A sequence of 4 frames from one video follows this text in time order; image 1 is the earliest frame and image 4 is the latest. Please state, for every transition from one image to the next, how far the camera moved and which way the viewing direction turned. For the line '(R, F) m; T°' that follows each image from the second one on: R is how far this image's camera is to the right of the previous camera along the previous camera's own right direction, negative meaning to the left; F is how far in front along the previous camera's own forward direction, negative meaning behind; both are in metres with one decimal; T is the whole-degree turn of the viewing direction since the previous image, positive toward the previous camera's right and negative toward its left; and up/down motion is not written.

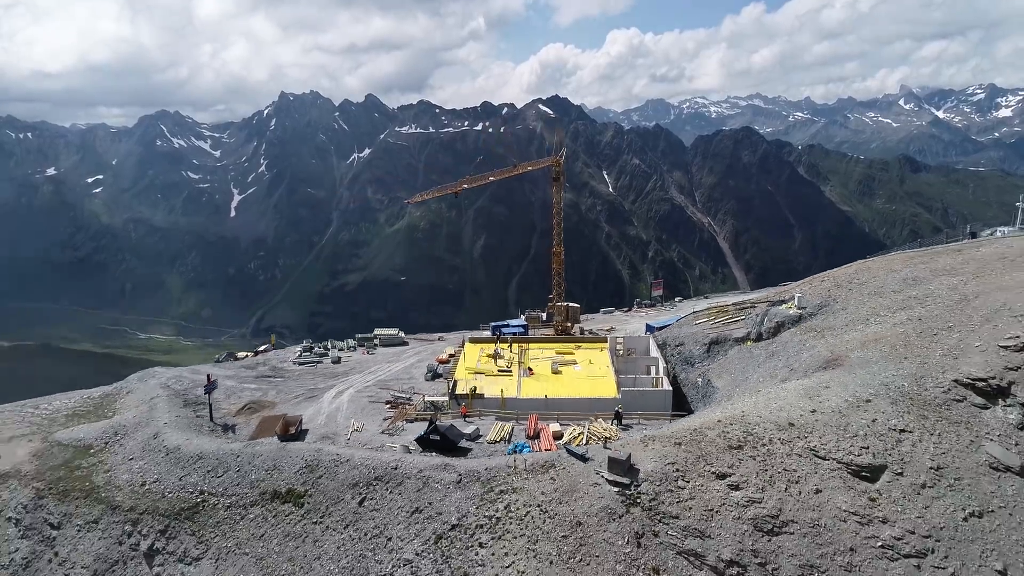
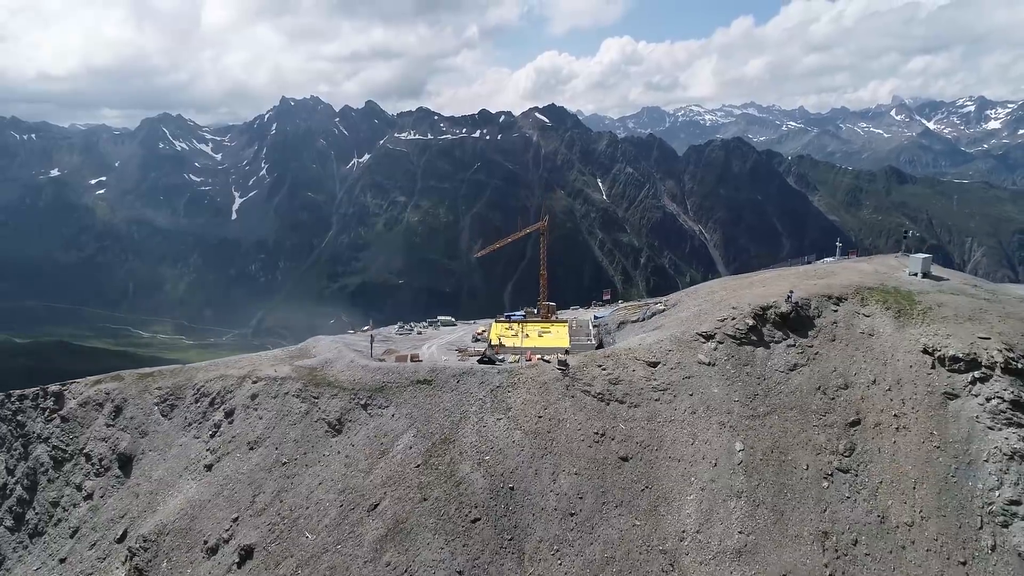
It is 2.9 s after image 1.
(-0.9, -28.1) m; 0°
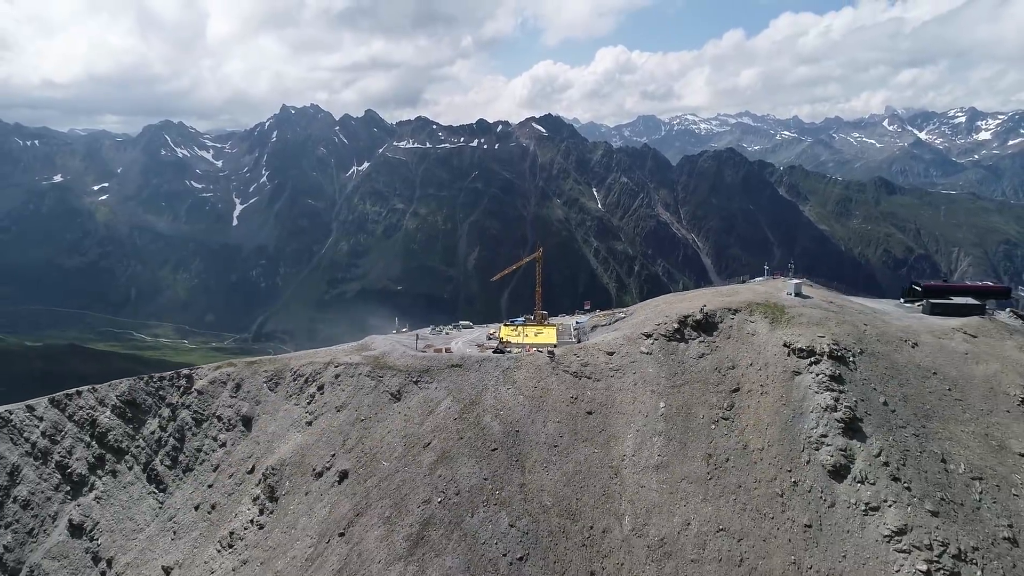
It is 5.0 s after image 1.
(-0.9, -22.7) m; 0°
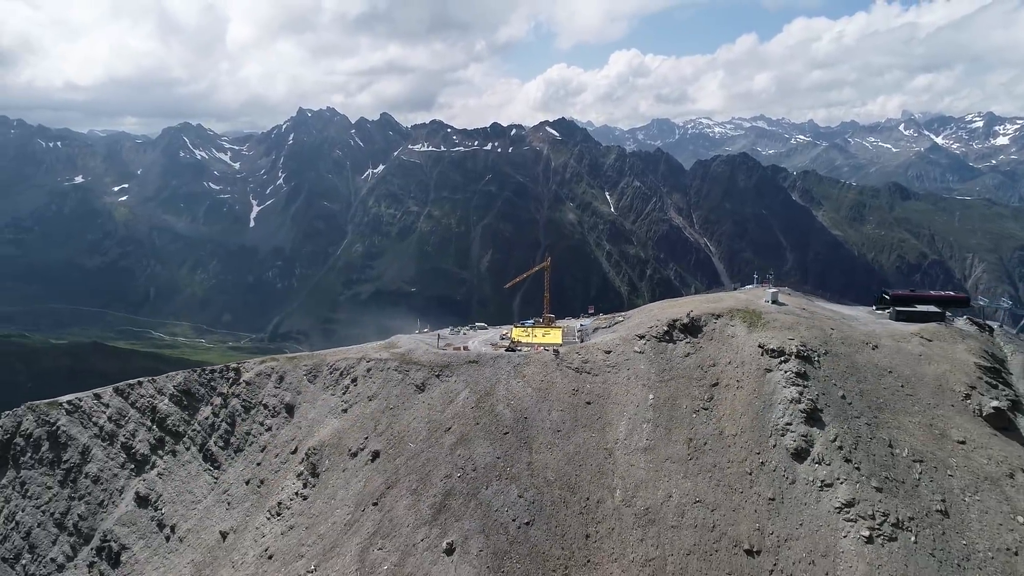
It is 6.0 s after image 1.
(+0.2, -10.0) m; -1°
